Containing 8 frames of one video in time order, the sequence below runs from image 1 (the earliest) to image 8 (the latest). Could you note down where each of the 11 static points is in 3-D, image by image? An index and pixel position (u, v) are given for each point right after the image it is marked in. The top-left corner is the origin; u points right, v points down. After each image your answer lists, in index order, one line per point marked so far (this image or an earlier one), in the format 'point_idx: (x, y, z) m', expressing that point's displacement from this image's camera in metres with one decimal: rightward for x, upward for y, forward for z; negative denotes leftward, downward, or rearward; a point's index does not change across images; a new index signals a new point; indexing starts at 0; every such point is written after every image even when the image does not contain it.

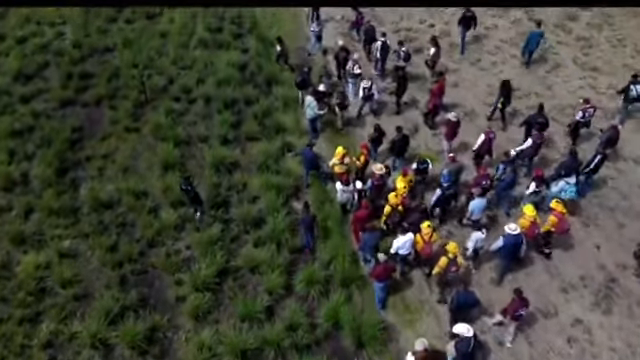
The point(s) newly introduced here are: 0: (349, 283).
0: (+0.6, -2.3, +16.6) m
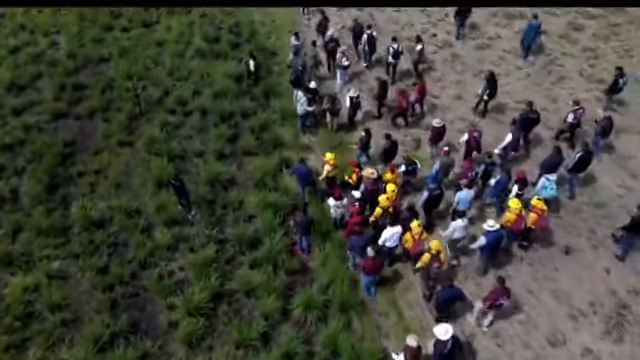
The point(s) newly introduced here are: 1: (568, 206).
0: (+0.6, -2.8, +15.9) m
1: (+5.9, -0.6, +17.7) m
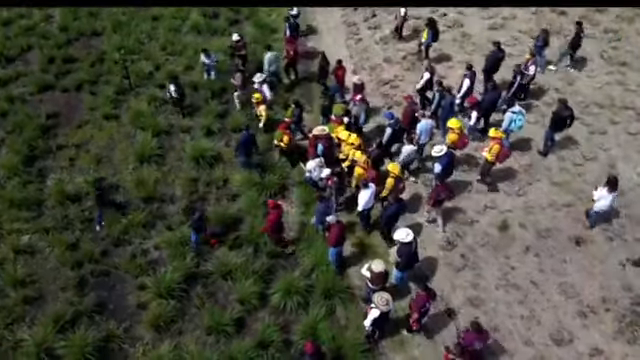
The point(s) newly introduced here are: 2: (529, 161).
0: (+0.2, -2.2, +14.5) m
1: (+5.7, -0.3, +16.1) m
2: (+4.6, +0.4, +16.6) m
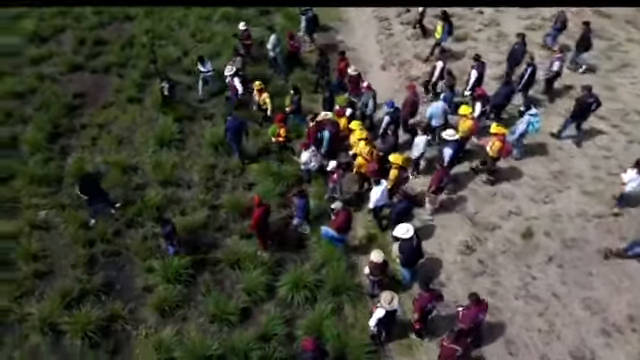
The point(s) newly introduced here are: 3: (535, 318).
0: (+0.4, -2.1, +14.0) m
1: (+6.1, -0.5, +15.2) m
2: (+5.1, +0.3, +15.8) m
3: (+3.9, -2.5, +13.5) m
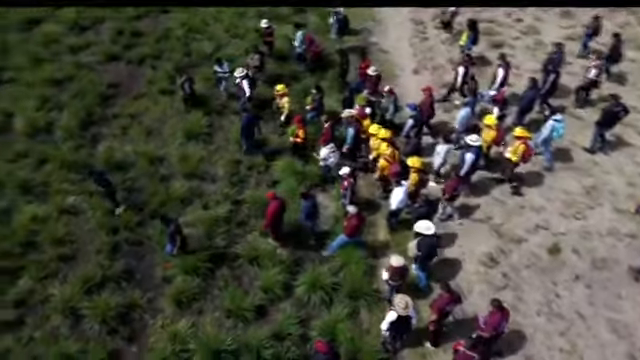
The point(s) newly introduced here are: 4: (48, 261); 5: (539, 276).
0: (+0.7, -2.2, +13.8) m
1: (+6.5, -0.9, +14.6) m
2: (+5.7, -0.1, +15.3) m
3: (+4.2, -2.7, +13.1) m
4: (-5.3, -1.6, +14.4) m
5: (+4.1, -1.8, +13.9) m
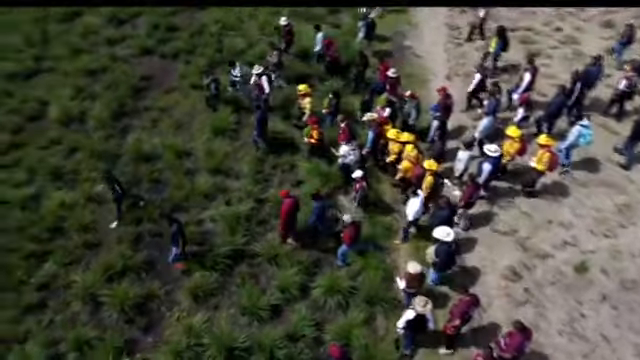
0: (+1.0, -2.2, +13.6) m
1: (+6.9, -1.3, +14.0) m
2: (+6.2, -0.4, +14.8) m
3: (+4.4, -3.0, +12.6) m
4: (-4.9, -1.3, +14.6) m
5: (+4.4, -2.1, +13.4) m
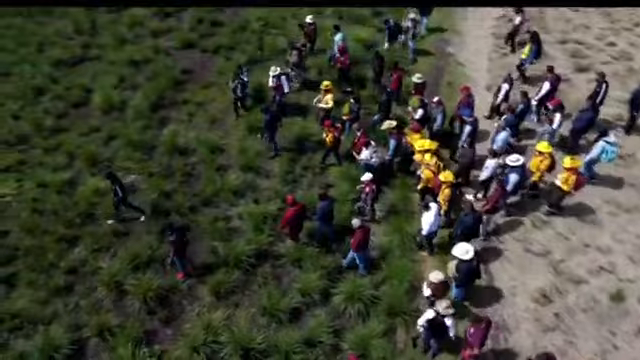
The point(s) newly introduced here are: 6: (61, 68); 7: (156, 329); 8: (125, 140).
0: (+1.3, -2.4, +13.2) m
1: (+7.3, -1.9, +13.1) m
2: (+6.7, -1.0, +13.9) m
3: (+4.5, -3.4, +11.9) m
4: (-4.4, -1.1, +14.8) m
5: (+4.7, -2.5, +12.7) m
6: (-6.3, +2.7, +18.0) m
7: (-3.0, -2.7, +13.3) m
8: (-4.3, +0.9, +16.1) m
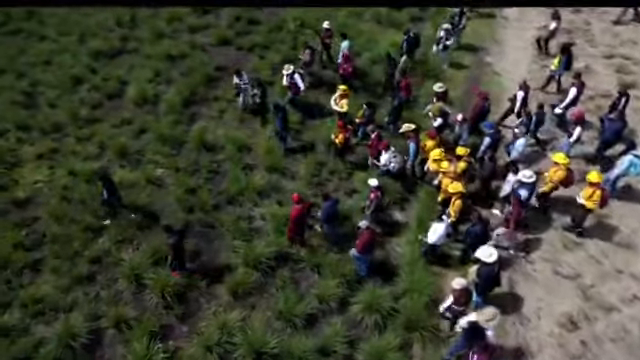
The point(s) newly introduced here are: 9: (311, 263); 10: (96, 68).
0: (+1.6, -2.5, +12.8) m
1: (+7.6, -2.4, +12.2) m
2: (+7.1, -1.5, +13.1) m
3: (+4.6, -3.7, +11.2) m
4: (-3.9, -0.9, +14.8) m
5: (+4.9, -2.8, +12.0) m
6: (-5.3, +3.0, +18.2) m
7: (-2.7, -2.6, +13.2) m
8: (-3.5, +1.0, +16.2) m
9: (-0.1, -1.5, +13.9) m
10: (-5.3, +2.7, +17.9) m
